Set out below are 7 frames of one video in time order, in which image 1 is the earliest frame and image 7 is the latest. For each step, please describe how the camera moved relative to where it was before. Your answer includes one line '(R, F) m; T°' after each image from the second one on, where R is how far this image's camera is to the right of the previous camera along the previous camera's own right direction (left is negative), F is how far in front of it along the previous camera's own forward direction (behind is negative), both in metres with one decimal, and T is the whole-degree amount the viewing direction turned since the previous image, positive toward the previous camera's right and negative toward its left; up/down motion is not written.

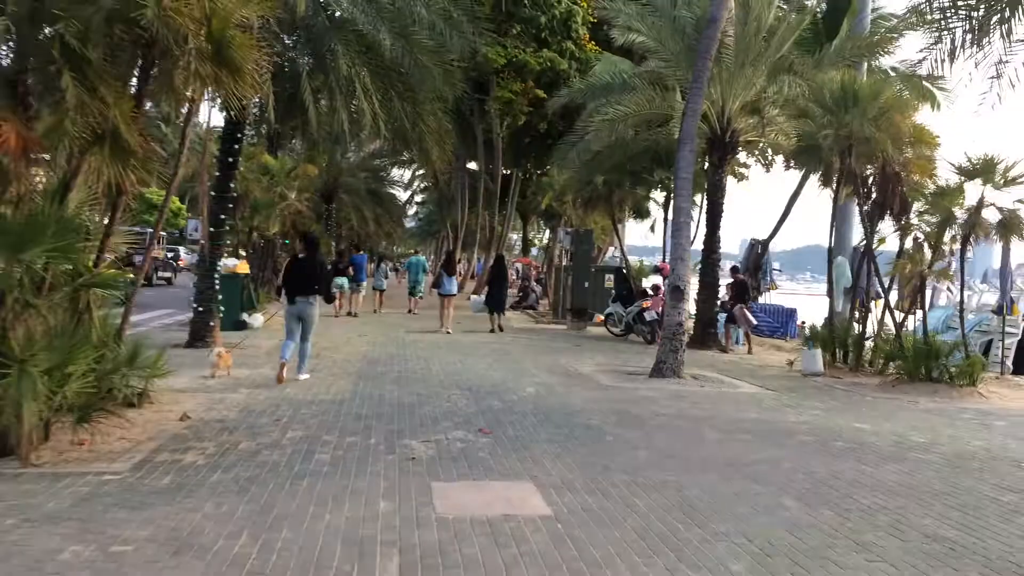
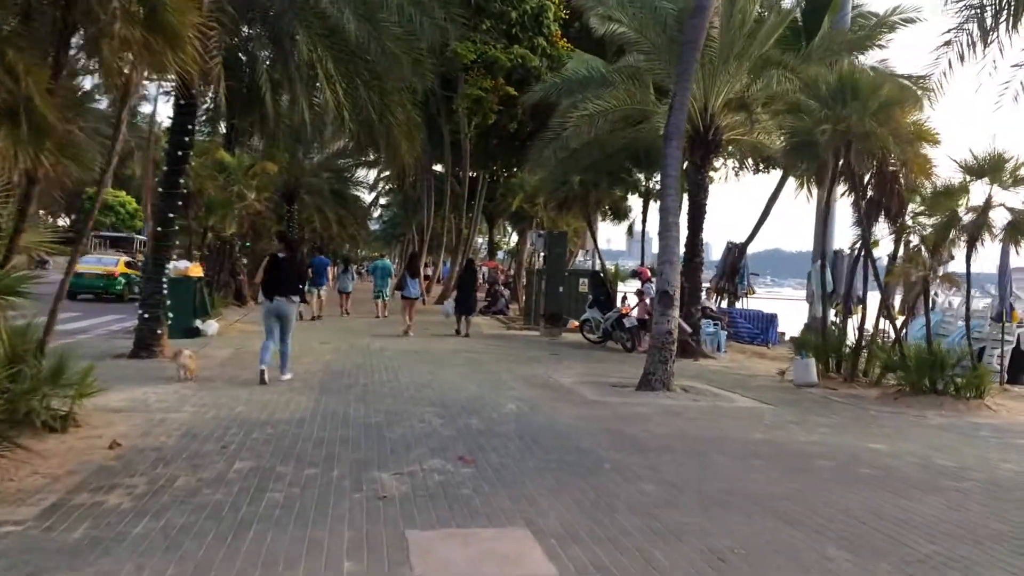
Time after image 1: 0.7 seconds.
(-0.2, +1.1) m; +2°
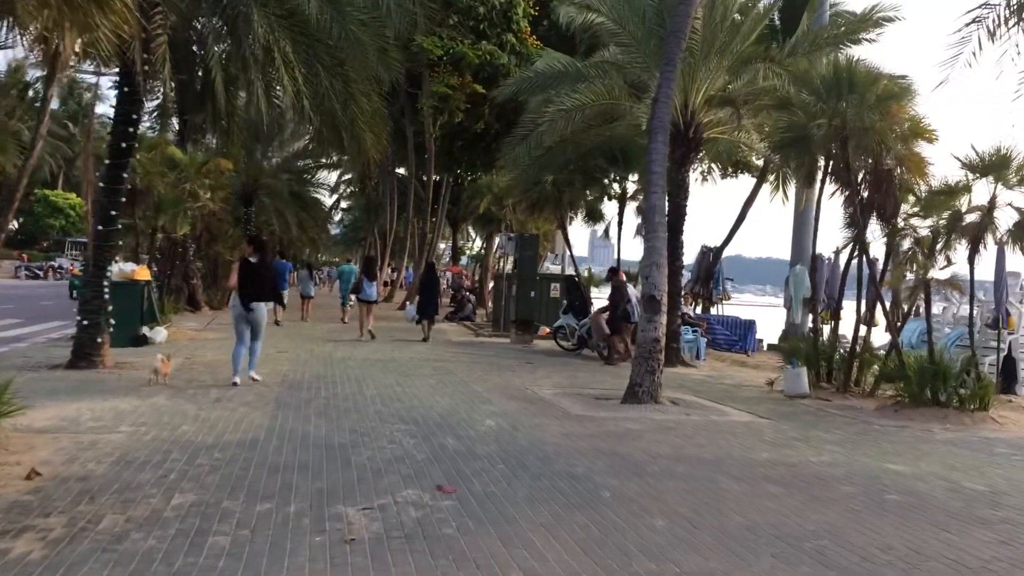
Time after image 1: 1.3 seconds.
(-0.2, +1.0) m; +2°
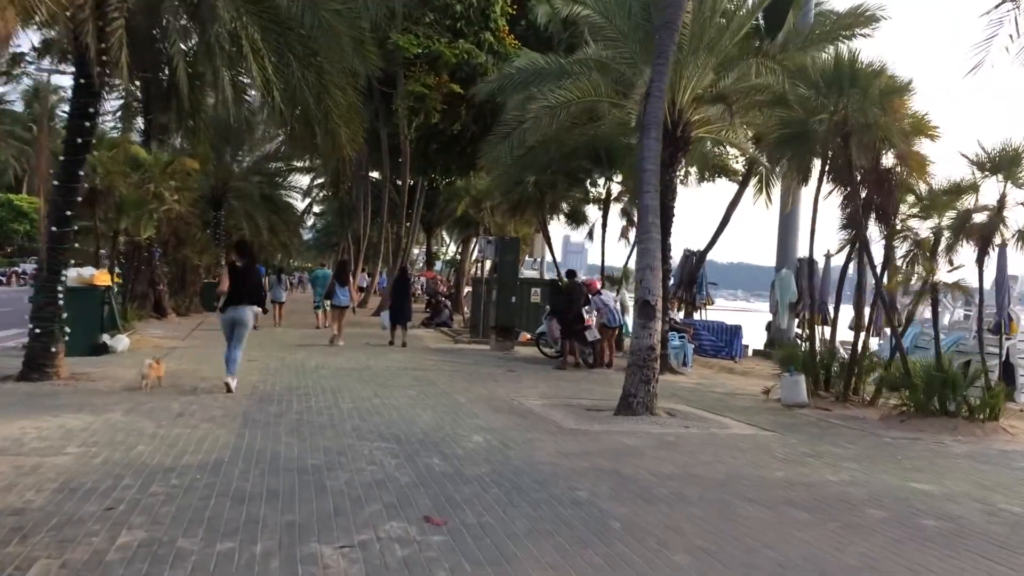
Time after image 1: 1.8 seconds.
(-0.1, +0.7) m; +2°
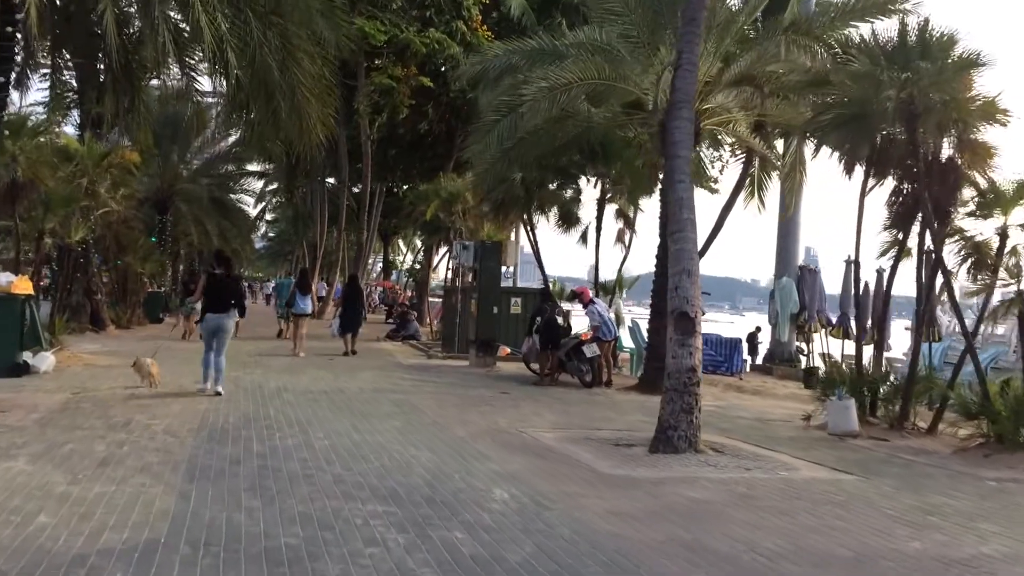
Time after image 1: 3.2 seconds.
(-0.6, +2.1) m; +3°
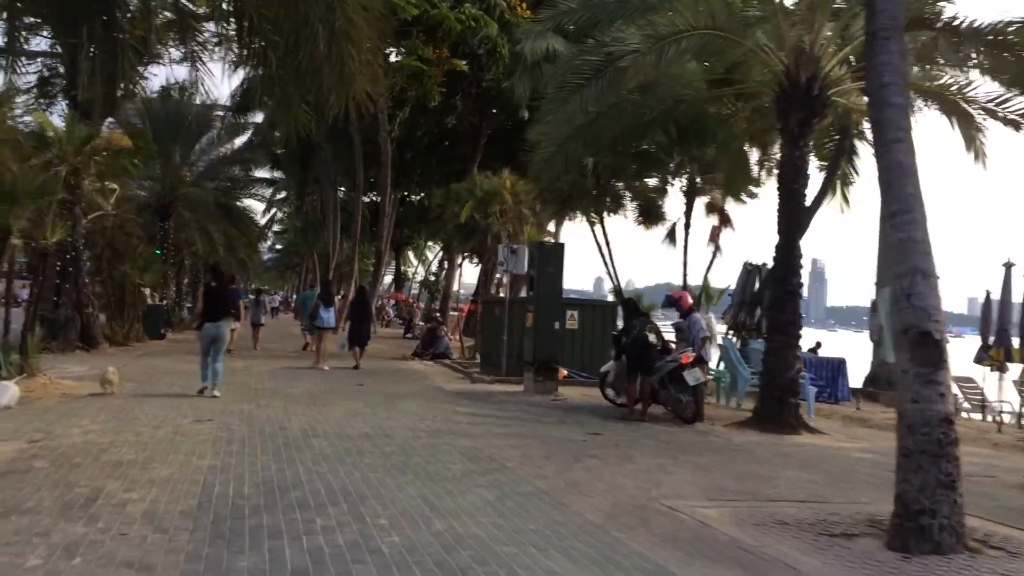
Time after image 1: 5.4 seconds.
(-1.0, +3.1) m; 0°
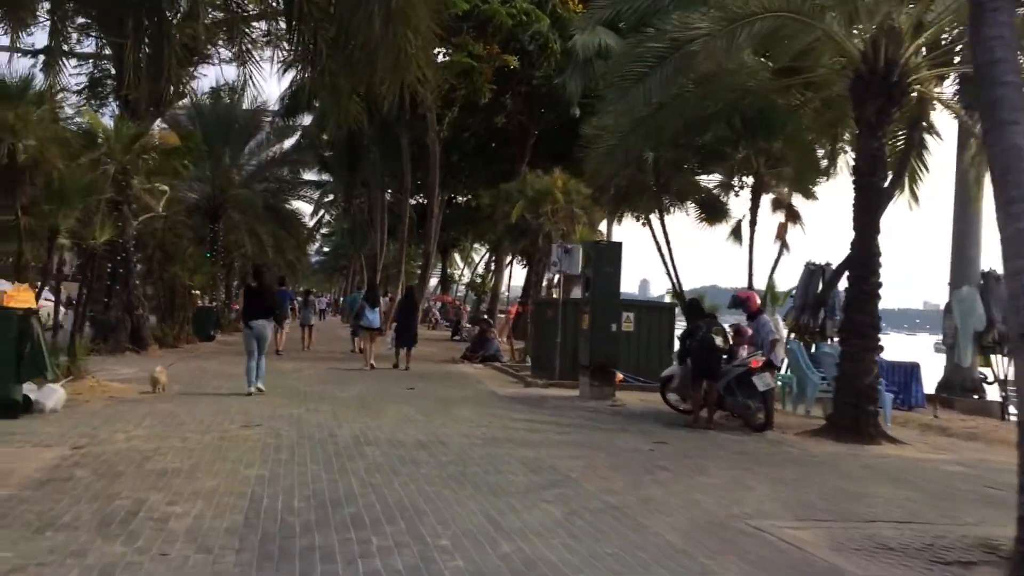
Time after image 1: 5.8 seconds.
(-0.2, +0.6) m; -3°
